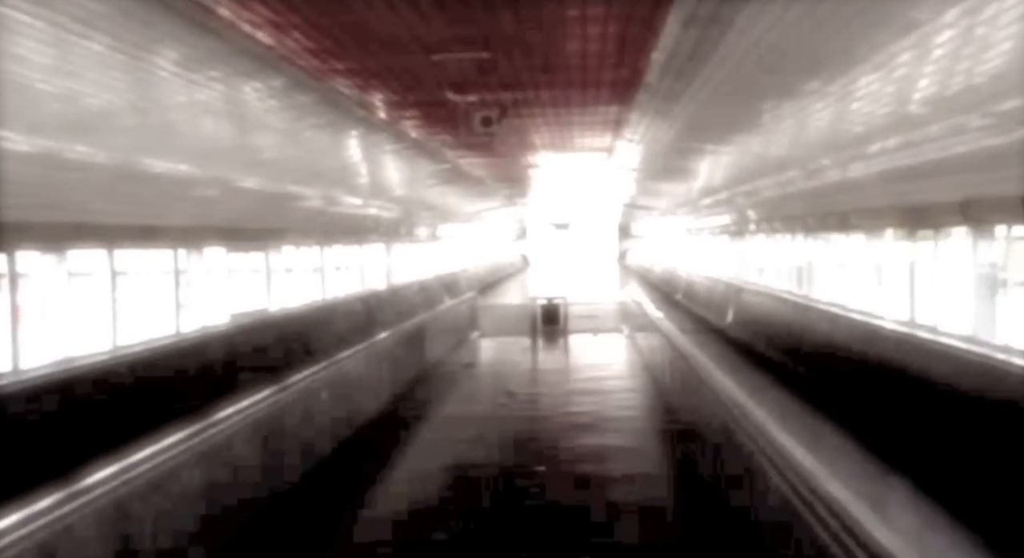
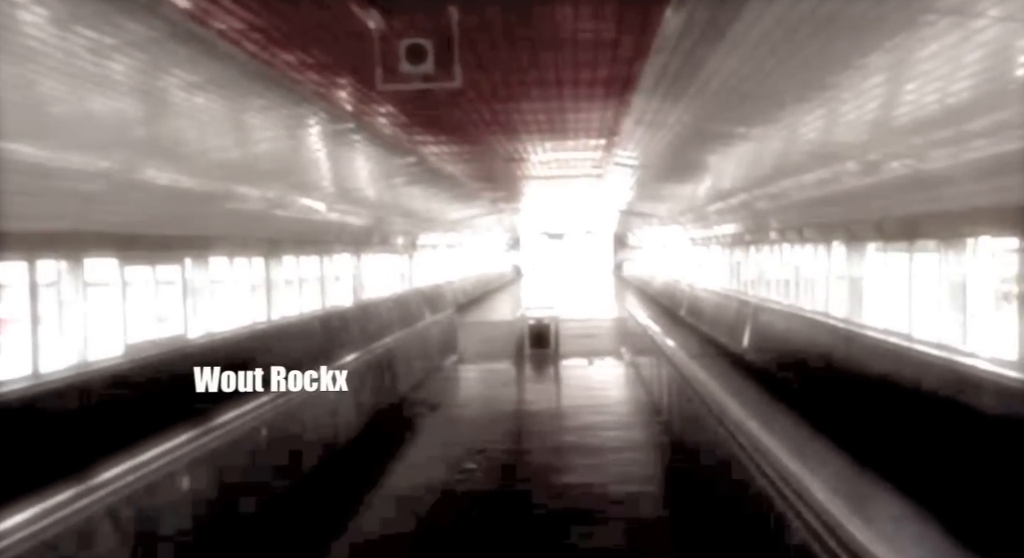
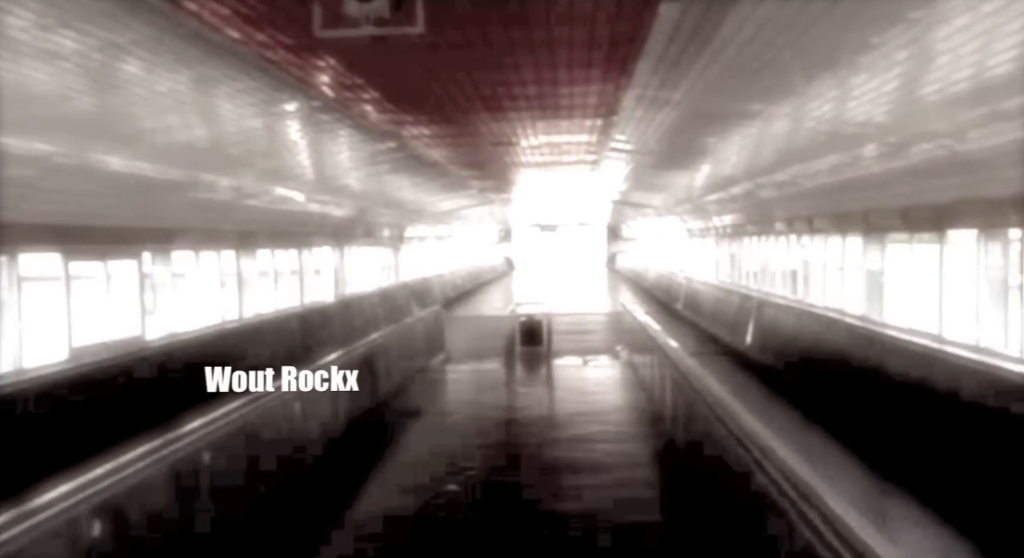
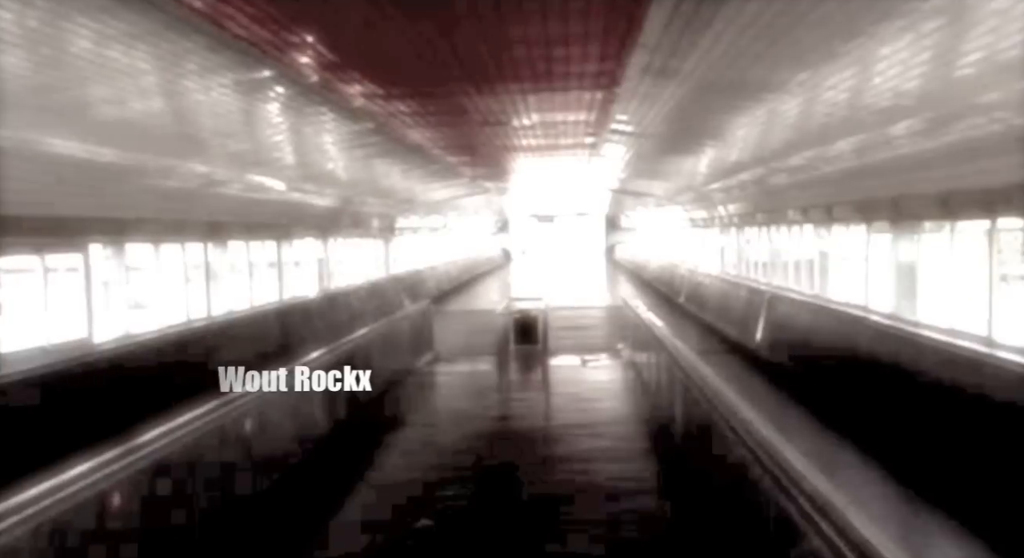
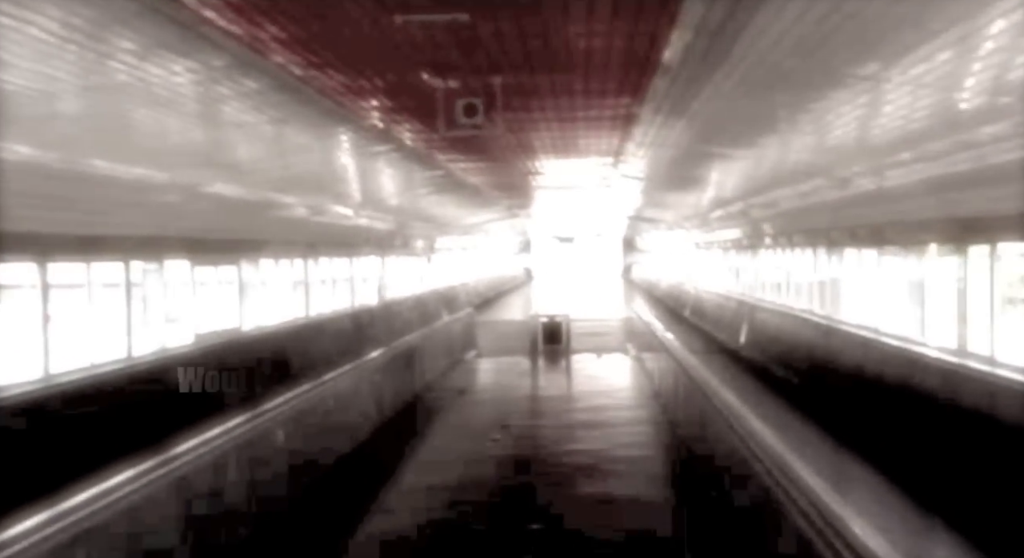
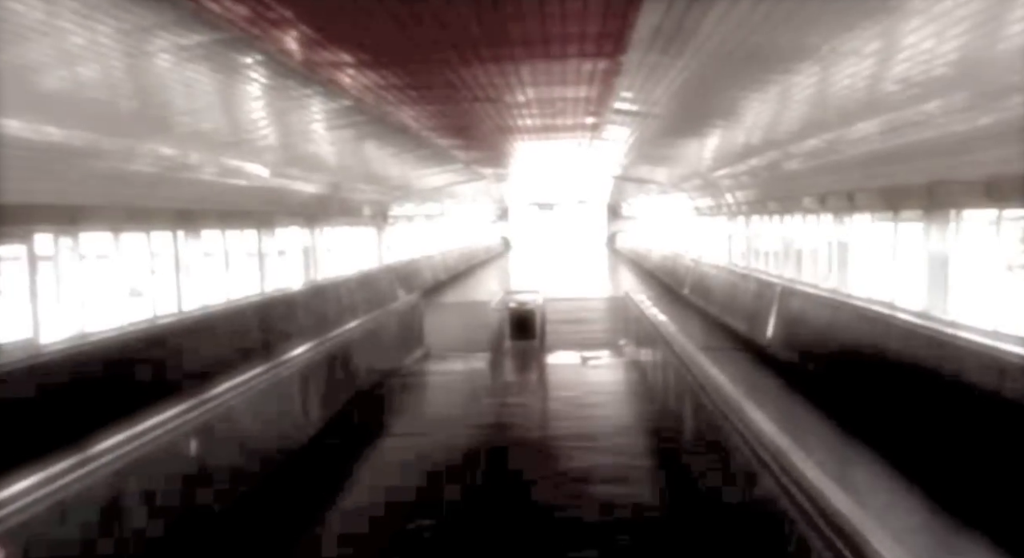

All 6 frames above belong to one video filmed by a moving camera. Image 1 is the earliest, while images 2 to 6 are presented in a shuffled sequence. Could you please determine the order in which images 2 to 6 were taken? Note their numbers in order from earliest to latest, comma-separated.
5, 2, 3, 4, 6
